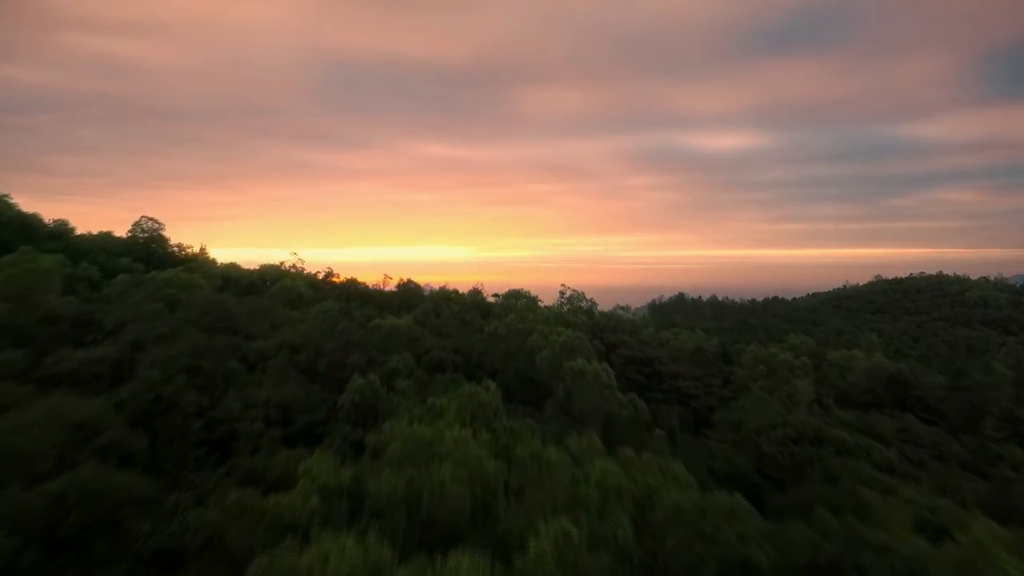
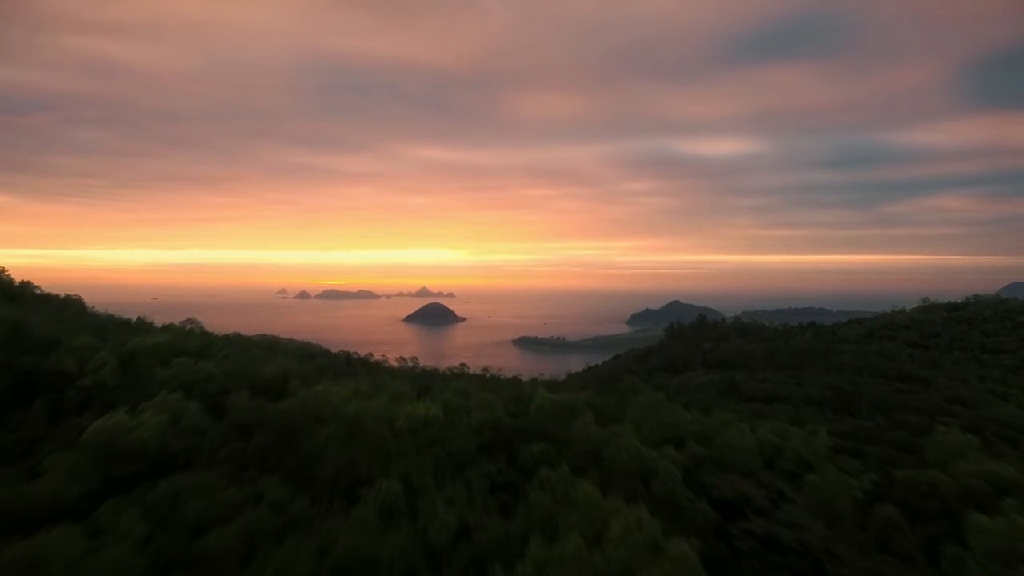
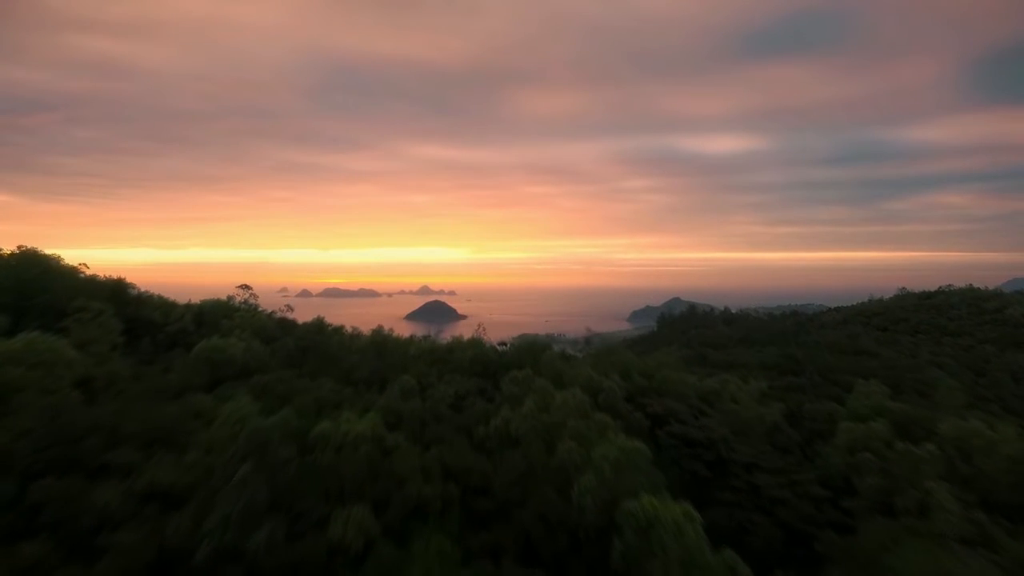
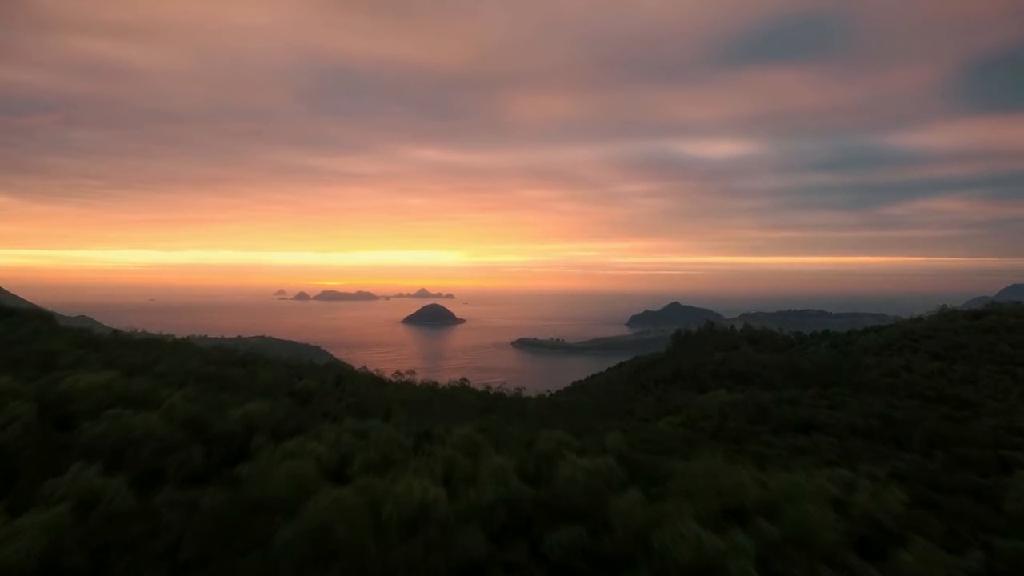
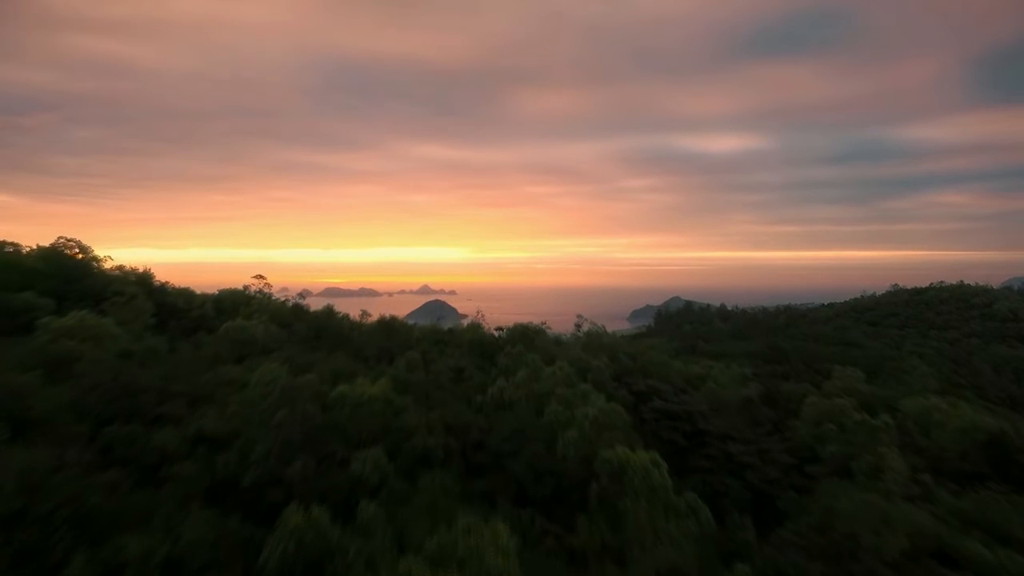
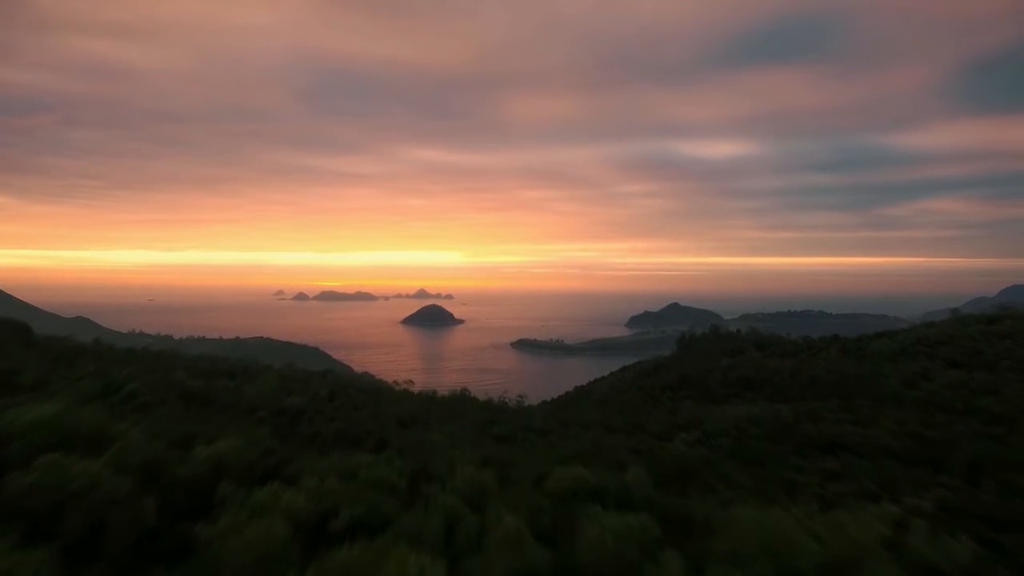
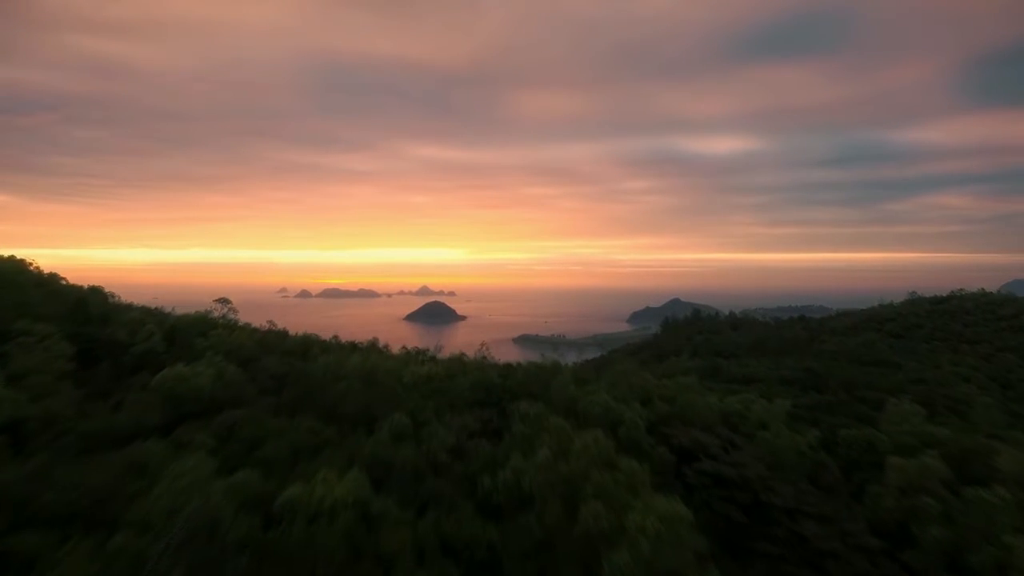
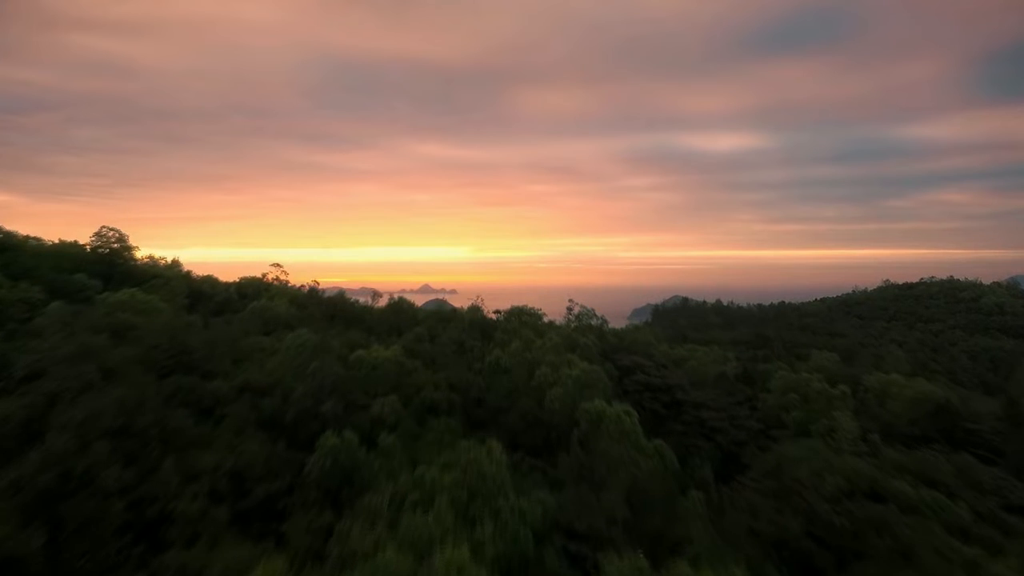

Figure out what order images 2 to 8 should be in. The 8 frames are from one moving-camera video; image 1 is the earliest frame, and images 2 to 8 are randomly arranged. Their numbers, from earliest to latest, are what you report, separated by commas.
8, 5, 3, 7, 2, 4, 6
